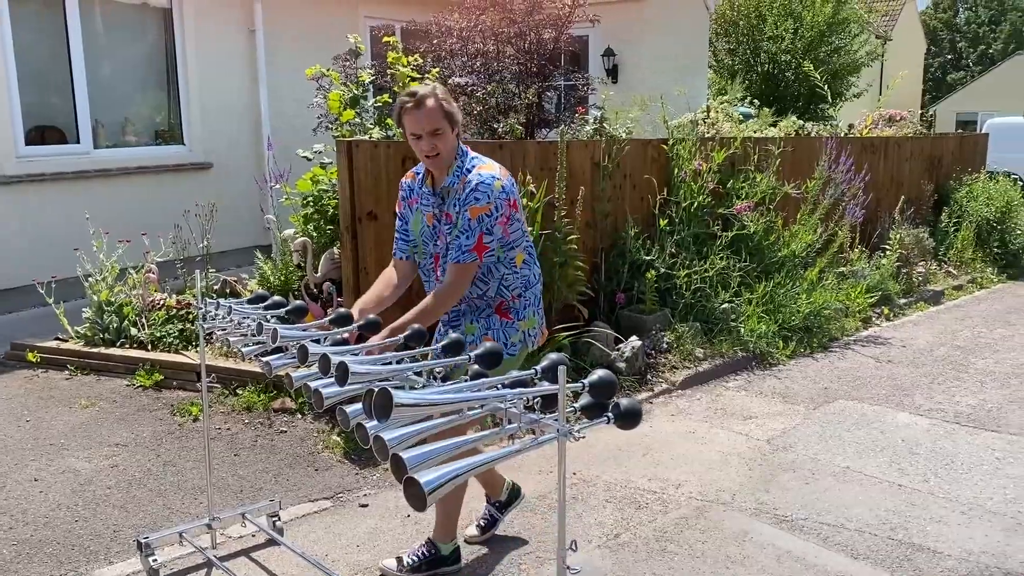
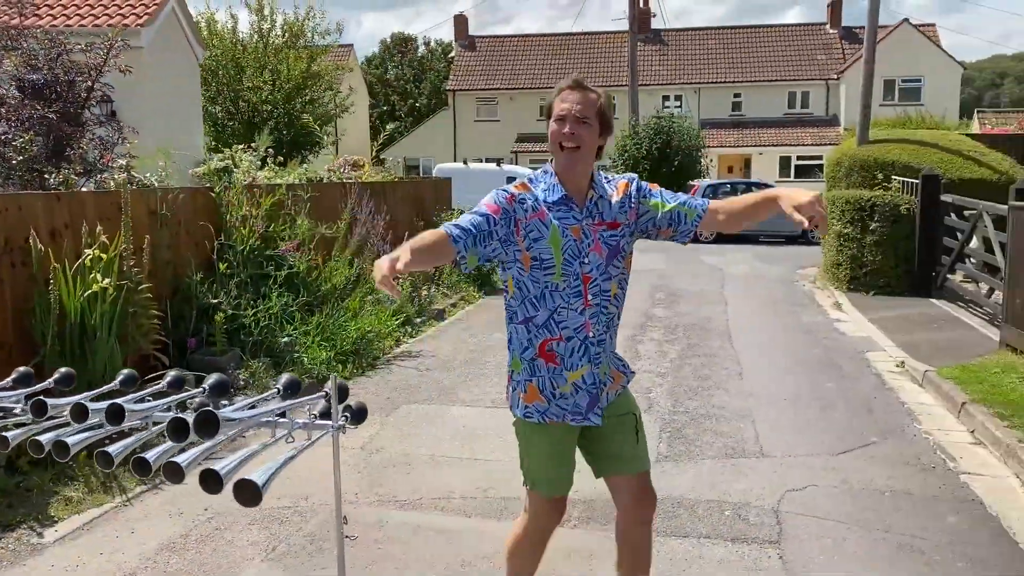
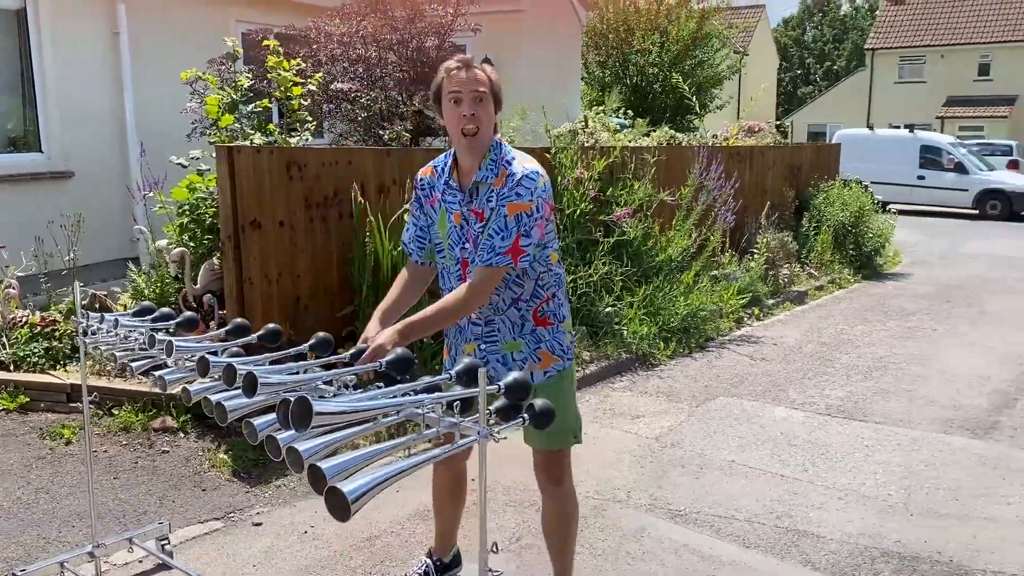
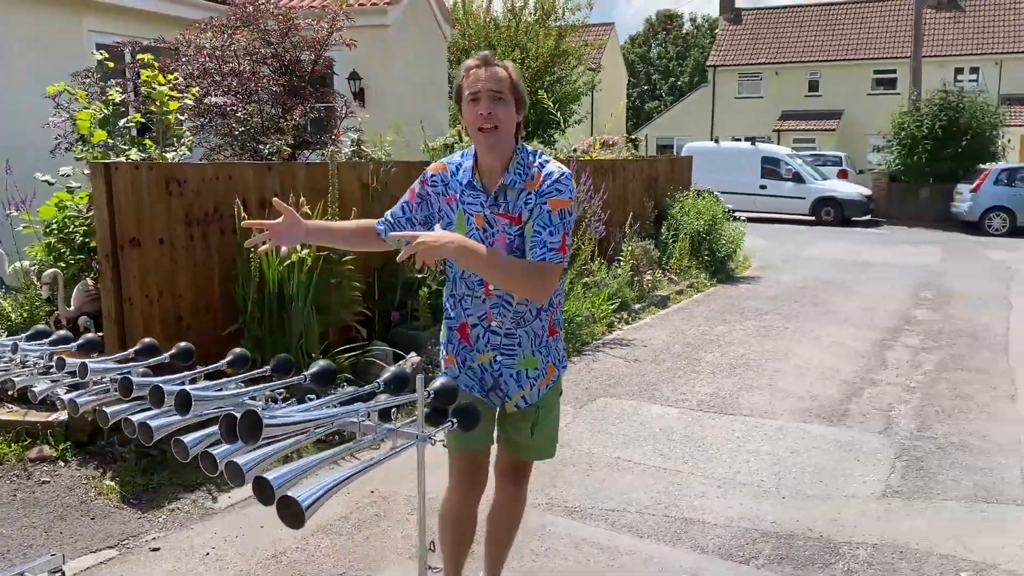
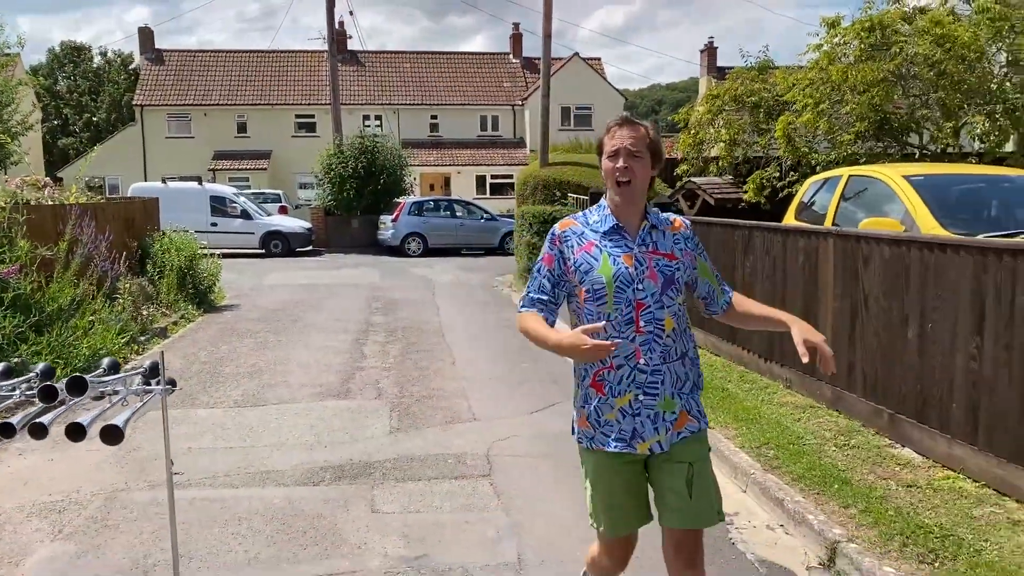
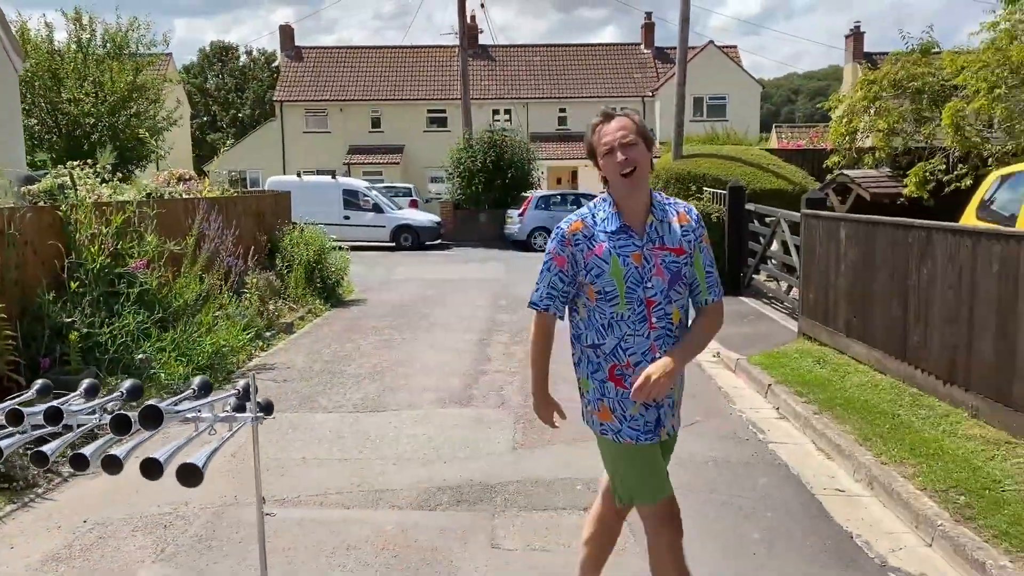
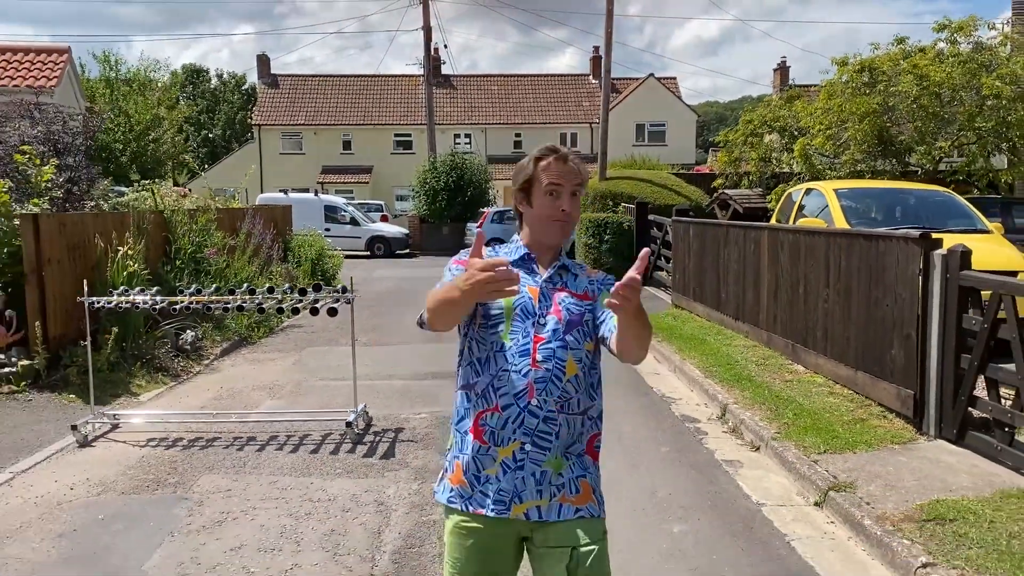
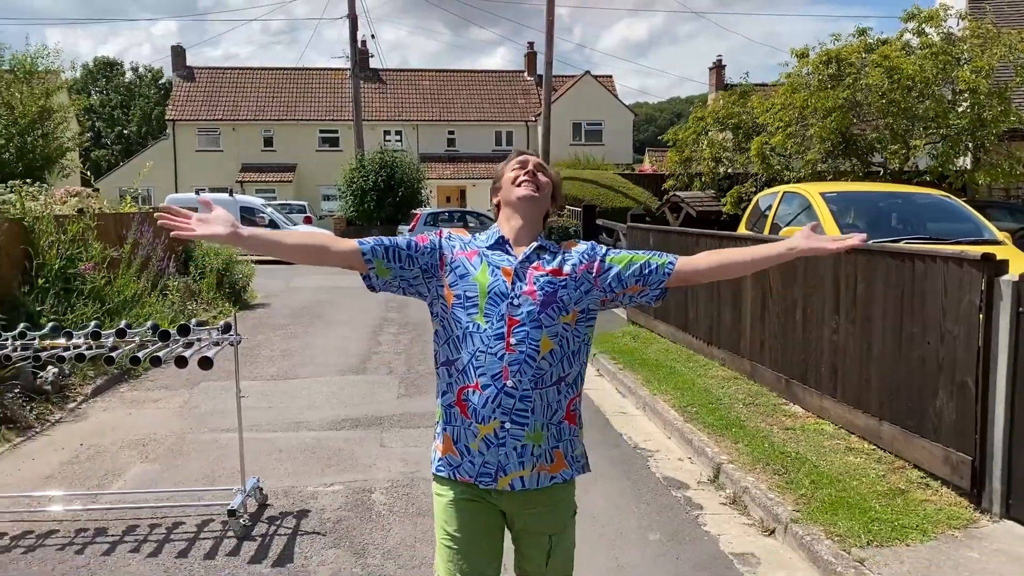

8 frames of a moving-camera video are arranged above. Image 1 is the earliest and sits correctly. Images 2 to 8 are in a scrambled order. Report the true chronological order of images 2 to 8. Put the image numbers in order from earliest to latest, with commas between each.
3, 4, 2, 6, 5, 8, 7
